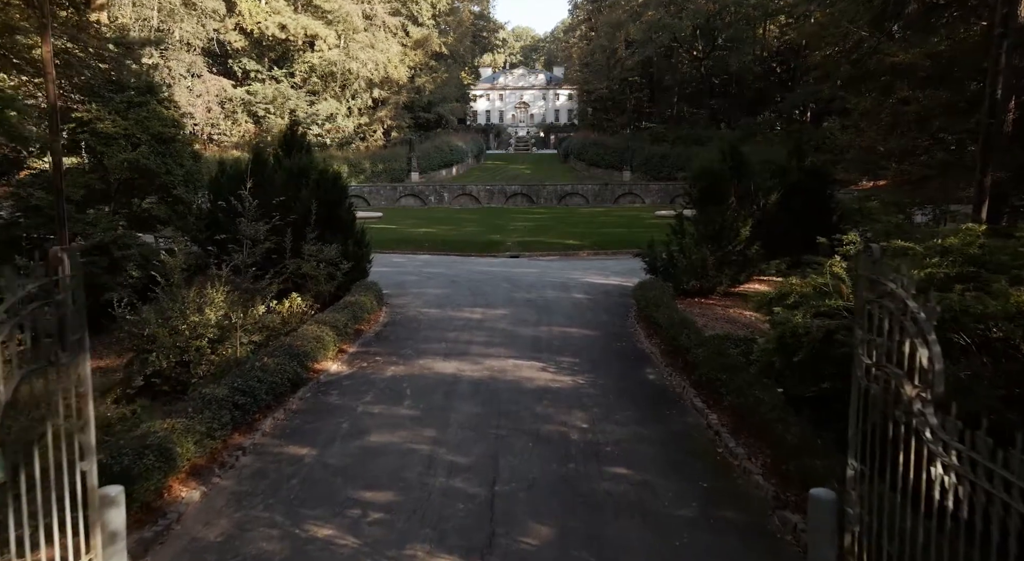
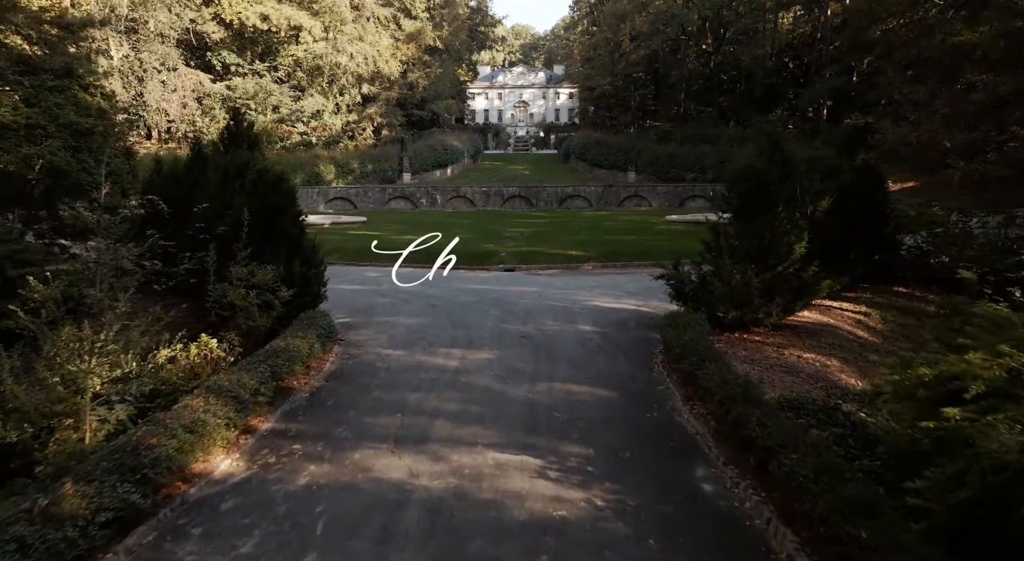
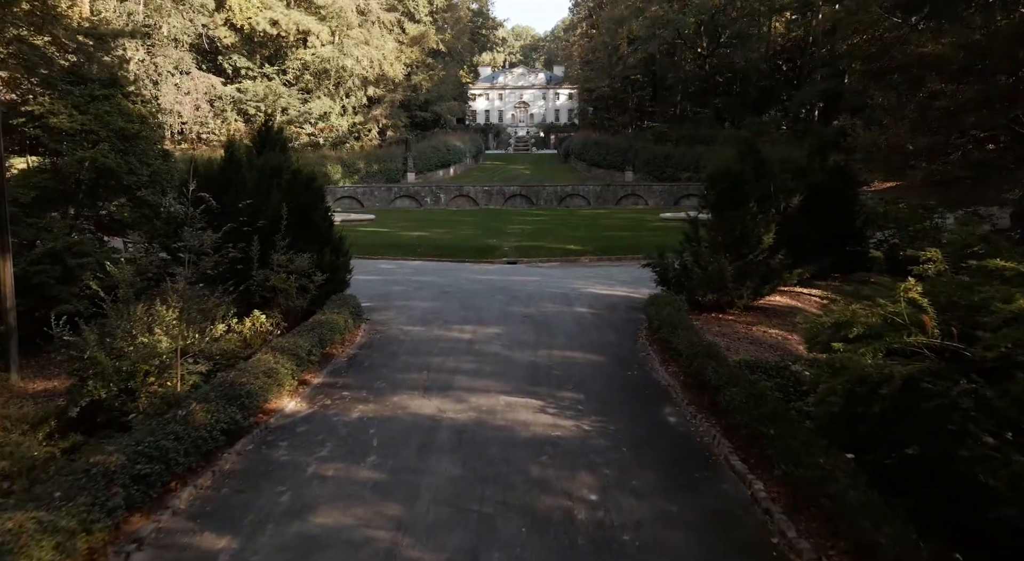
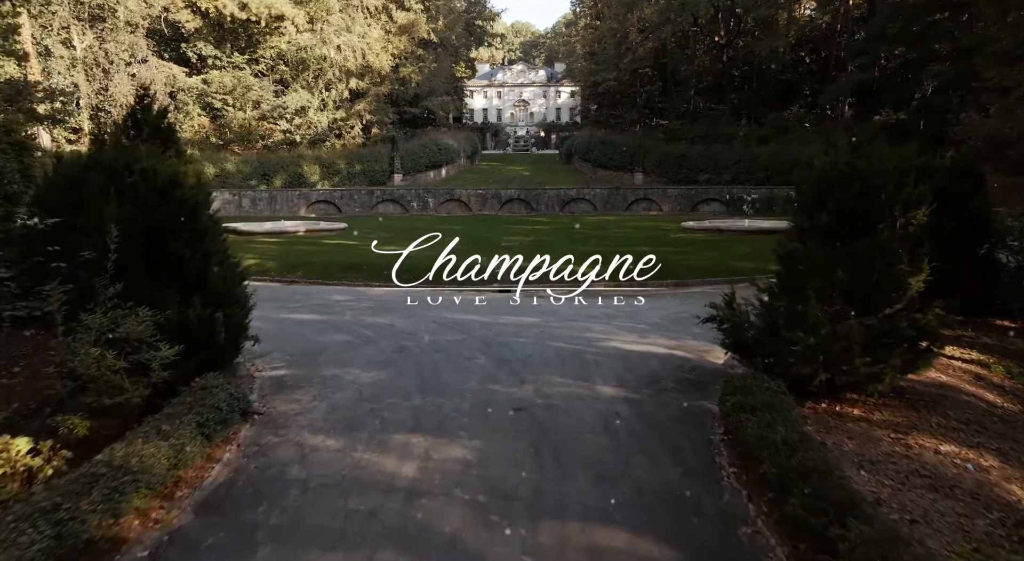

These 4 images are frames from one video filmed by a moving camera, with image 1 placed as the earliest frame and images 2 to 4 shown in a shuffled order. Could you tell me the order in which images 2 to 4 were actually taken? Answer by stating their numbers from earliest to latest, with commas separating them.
3, 2, 4
